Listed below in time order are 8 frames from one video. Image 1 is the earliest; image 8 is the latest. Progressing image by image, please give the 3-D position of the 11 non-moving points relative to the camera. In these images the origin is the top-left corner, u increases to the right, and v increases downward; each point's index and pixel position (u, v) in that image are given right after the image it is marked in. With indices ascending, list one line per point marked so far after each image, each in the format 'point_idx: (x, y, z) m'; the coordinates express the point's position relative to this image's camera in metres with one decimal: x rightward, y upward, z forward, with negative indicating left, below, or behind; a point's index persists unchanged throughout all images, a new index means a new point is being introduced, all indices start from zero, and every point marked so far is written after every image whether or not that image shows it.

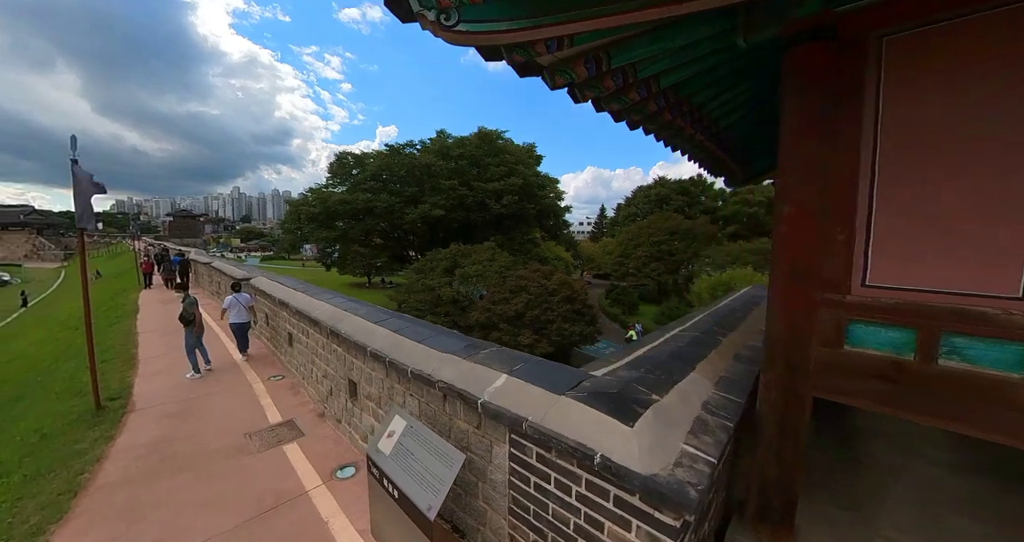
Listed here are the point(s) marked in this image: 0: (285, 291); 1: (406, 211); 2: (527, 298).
0: (-3.6, -0.3, +5.8) m
1: (-5.4, +3.1, +18.9) m
2: (+0.6, -1.1, +14.4) m
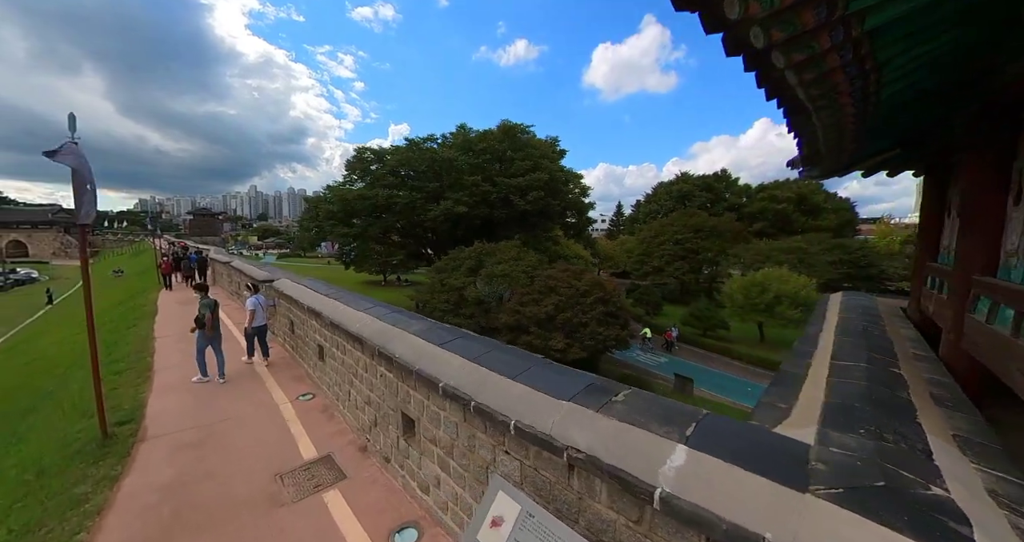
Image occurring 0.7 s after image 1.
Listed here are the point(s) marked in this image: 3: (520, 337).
0: (-2.7, -0.3, +5.1) m
1: (-4.1, +3.2, +18.2) m
2: (+1.7, -1.1, +13.6) m
3: (+0.3, -2.4, +13.2) m
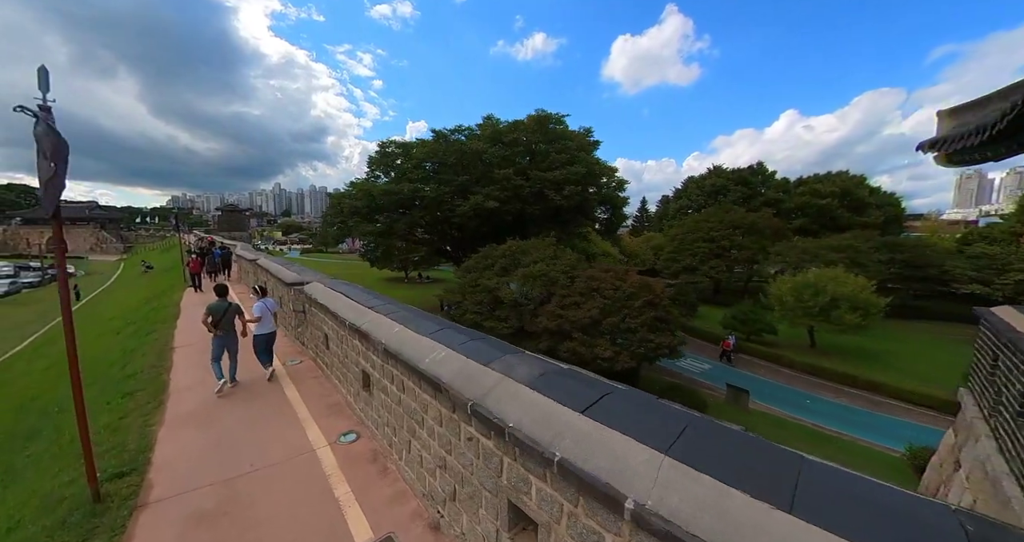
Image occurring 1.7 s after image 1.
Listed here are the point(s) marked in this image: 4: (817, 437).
0: (-1.7, -0.4, +4.1) m
1: (-2.6, +3.2, +17.2) m
2: (+3.0, -1.1, +12.4) m
3: (+1.6, -2.4, +12.1) m
4: (+10.1, -5.5, +12.1) m
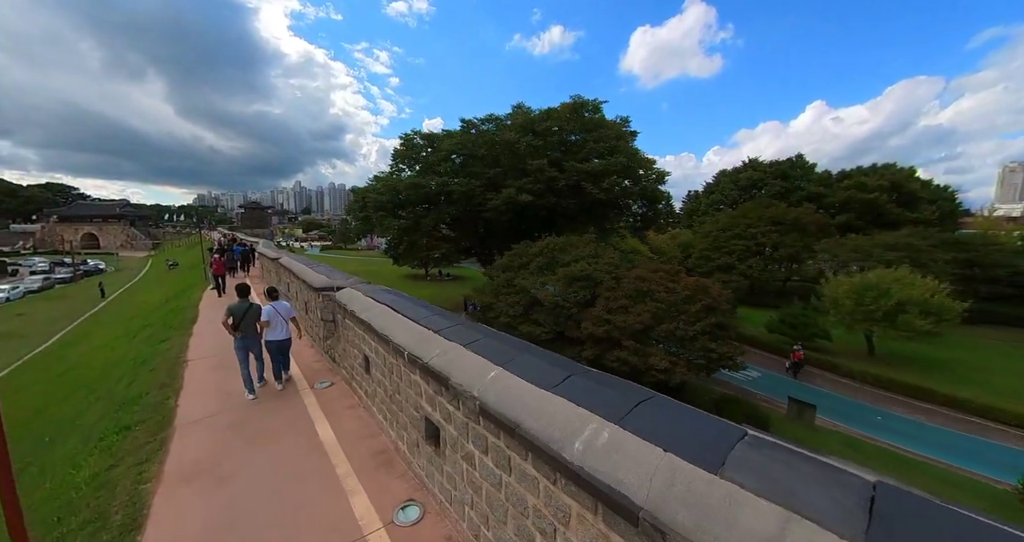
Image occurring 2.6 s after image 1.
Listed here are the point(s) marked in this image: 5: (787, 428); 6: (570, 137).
0: (-0.8, -0.5, +3.0) m
1: (-1.1, +3.3, +16.1) m
2: (+4.3, -1.1, +11.1) m
3: (+2.9, -2.4, +10.9) m
4: (+11.3, -5.5, +10.6) m
5: (+8.9, -5.1, +11.9) m
6: (+2.6, +6.1, +16.9) m
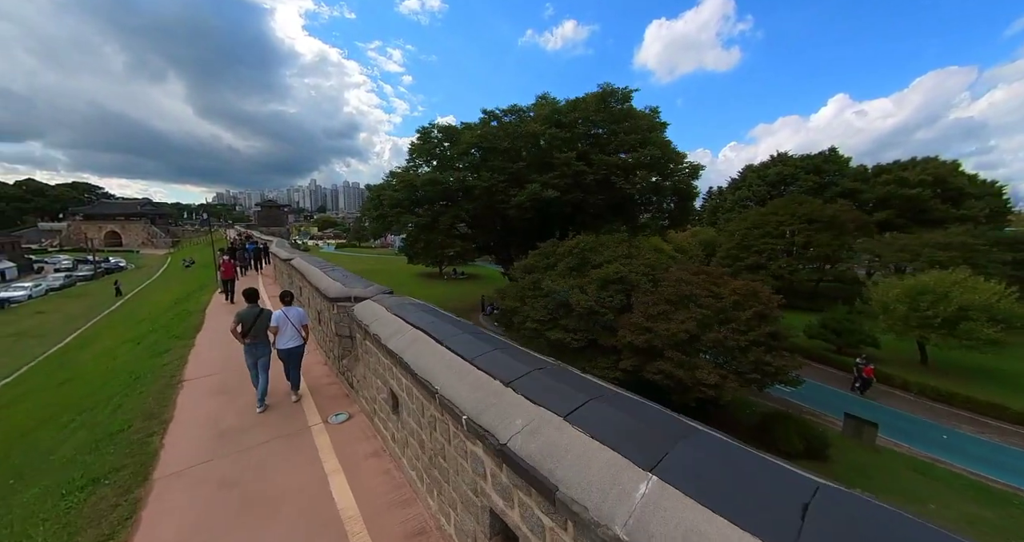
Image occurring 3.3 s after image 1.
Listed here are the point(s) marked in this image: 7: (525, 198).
0: (-0.2, -0.6, +2.0) m
1: (-0.1, +3.2, +15.2) m
2: (+5.1, -1.2, +10.0) m
3: (+3.7, -2.5, +9.9) m
4: (+12.1, -5.6, +9.3) m
5: (+9.7, -5.2, +10.7) m
6: (+3.6, +6.1, +15.8) m
7: (+0.5, +2.8, +14.1) m
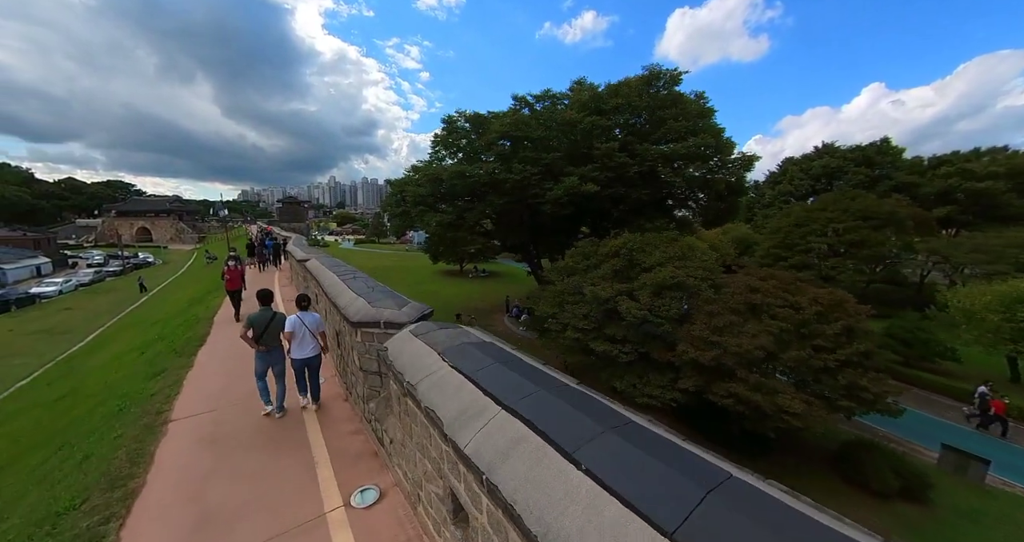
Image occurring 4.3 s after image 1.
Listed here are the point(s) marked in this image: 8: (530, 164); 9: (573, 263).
0: (+0.5, -0.8, +0.8) m
1: (+1.2, +3.2, +13.9) m
2: (+6.1, -1.3, +8.5) m
3: (+4.7, -2.6, +8.5) m
4: (+13.1, -5.8, +7.5) m
5: (+10.8, -5.3, +9.0) m
6: (+4.9, +6.0, +14.3) m
7: (+1.7, +2.7, +12.7) m
8: (+0.7, +4.1, +14.1) m
9: (+2.0, +0.3, +12.2) m
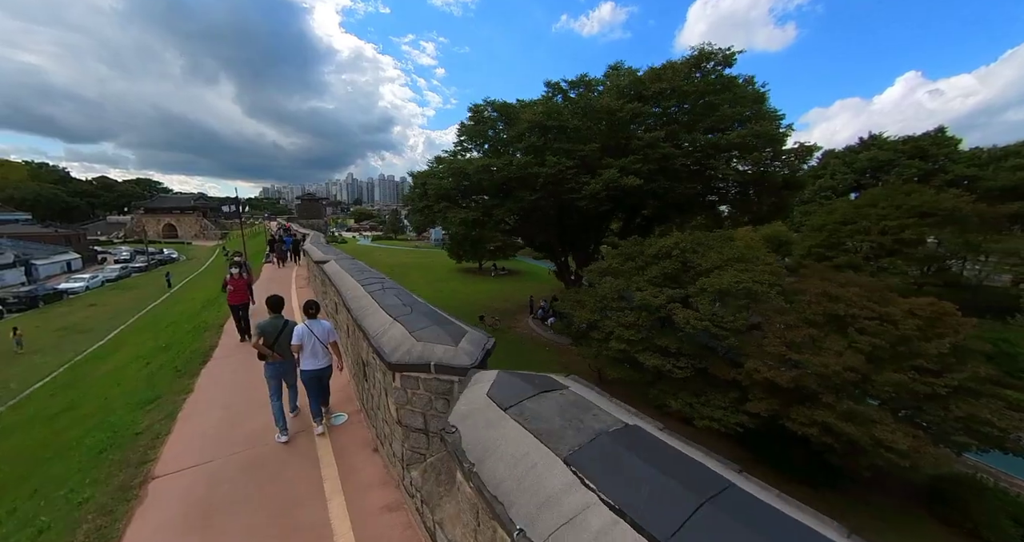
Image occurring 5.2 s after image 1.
0: (+1.1, -0.9, -0.3) m
1: (+2.3, +3.1, +12.7) m
2: (+7.0, -1.4, +7.2) m
3: (+5.5, -2.8, +7.2) m
4: (+13.9, -6.0, +6.0) m
5: (+11.7, -5.5, +7.6) m
6: (+6.1, +6.0, +12.9) m
7: (+2.8, +2.7, +11.5) m
8: (+1.8, +4.0, +12.9) m
9: (+3.0, +0.2, +11.0) m
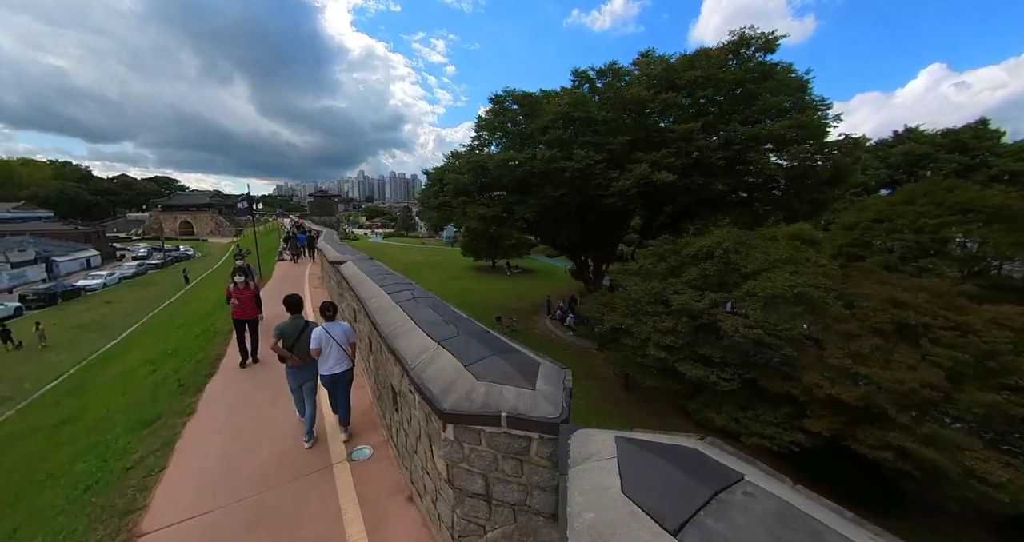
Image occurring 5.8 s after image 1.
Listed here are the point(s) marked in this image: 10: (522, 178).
0: (+1.5, -1.0, -1.0) m
1: (+3.0, +3.1, +12.0) m
2: (+7.6, -1.5, +6.4) m
3: (+6.1, -2.8, +6.4) m
4: (+14.4, -6.1, +5.0) m
5: (+12.2, -5.6, +6.7) m
6: (+6.8, +5.9, +12.1) m
7: (+3.5, +2.7, +10.8) m
8: (+2.6, +4.0, +12.2) m
9: (+3.7, +0.2, +10.3) m
10: (+0.4, +3.3, +13.2) m
